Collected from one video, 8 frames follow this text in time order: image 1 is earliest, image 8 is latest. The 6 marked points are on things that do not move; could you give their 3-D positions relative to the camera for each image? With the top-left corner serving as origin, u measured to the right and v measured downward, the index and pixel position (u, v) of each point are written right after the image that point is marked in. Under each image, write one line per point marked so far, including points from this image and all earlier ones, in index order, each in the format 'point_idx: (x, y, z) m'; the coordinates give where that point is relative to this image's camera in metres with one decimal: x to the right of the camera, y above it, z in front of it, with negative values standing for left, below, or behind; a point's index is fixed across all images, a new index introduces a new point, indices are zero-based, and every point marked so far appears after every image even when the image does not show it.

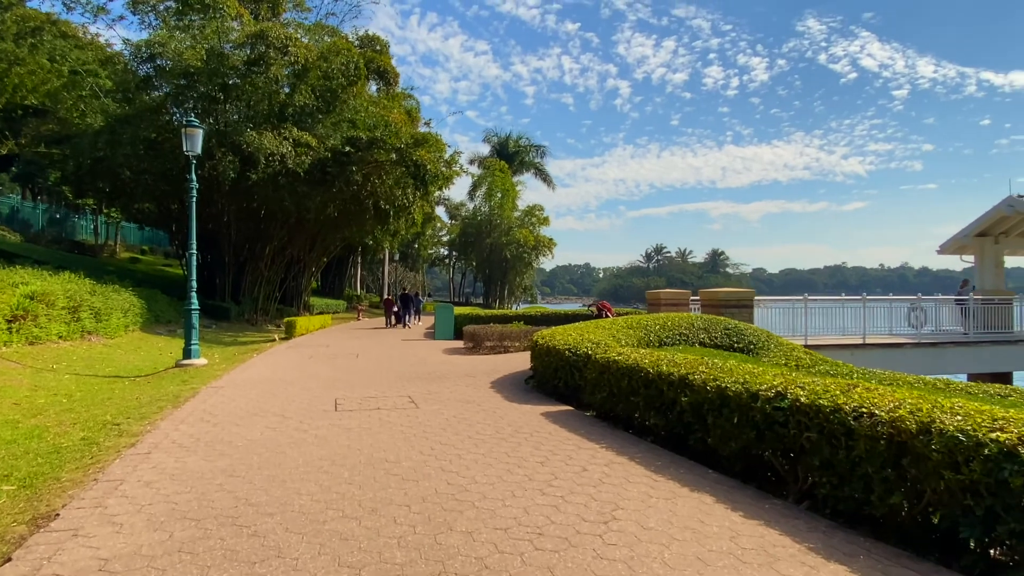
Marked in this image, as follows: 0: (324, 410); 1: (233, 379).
0: (-2.3, -1.5, +7.9) m
1: (-4.7, -1.5, +10.6) m
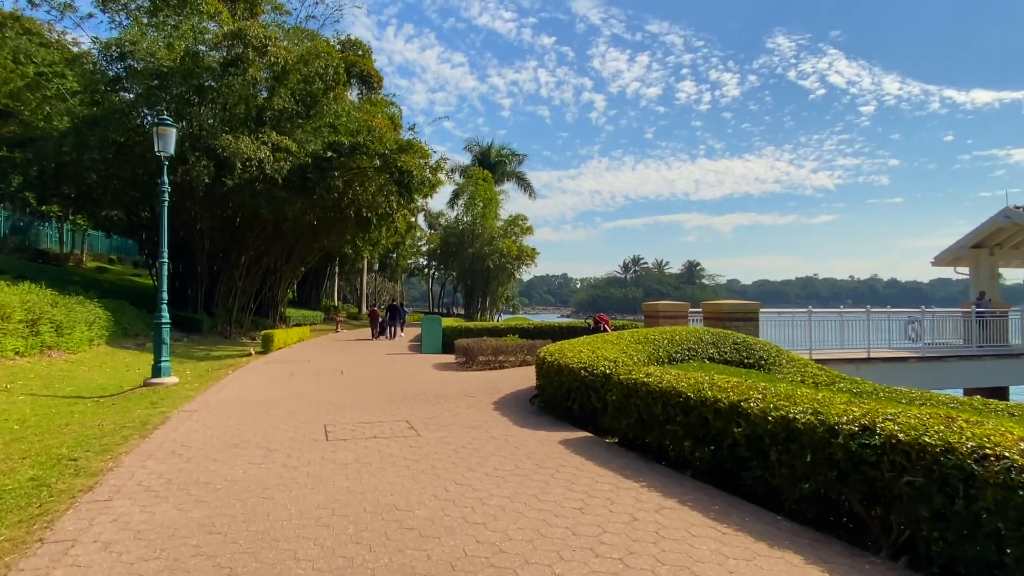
0: (-2.2, -1.7, +7.0) m
1: (-4.6, -1.7, +9.6) m
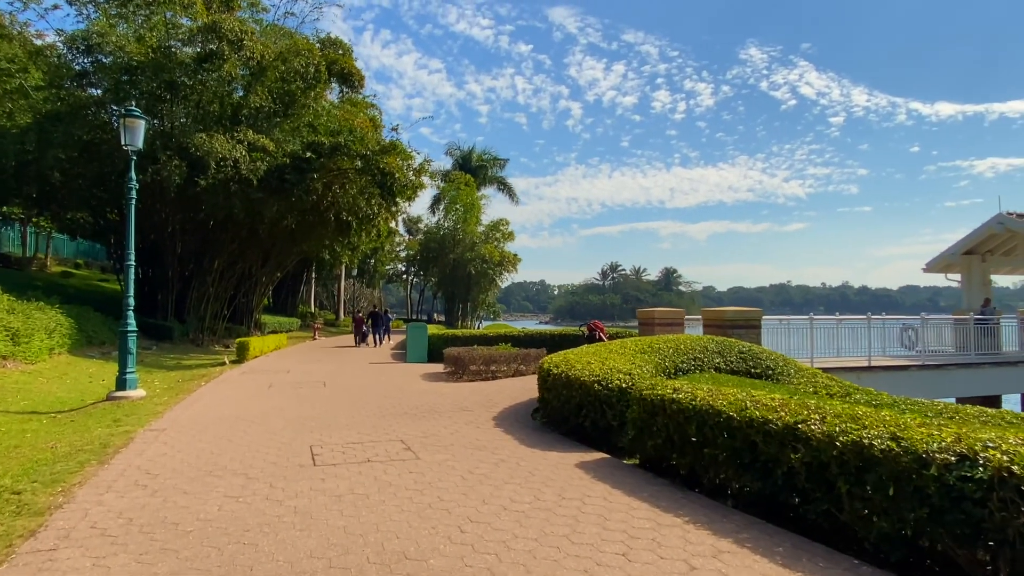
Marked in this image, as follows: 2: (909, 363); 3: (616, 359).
0: (-2.1, -1.7, +6.2) m
1: (-4.6, -1.8, +8.7) m
2: (+10.1, -1.9, +16.1) m
3: (+1.4, -1.0, +8.9) m
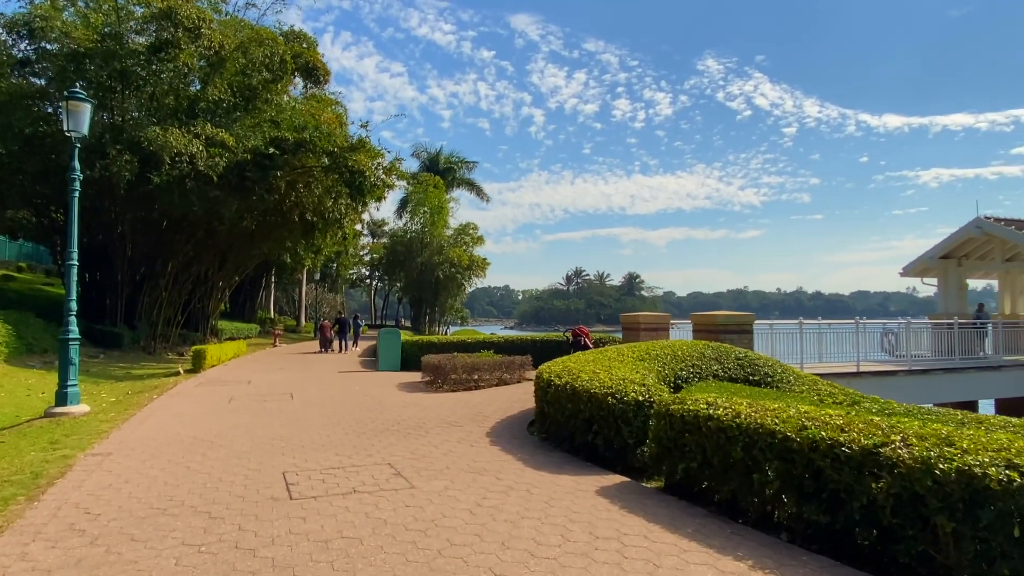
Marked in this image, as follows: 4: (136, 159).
0: (-2.0, -1.7, +5.3) m
1: (-4.6, -1.8, +7.6) m
2: (+9.6, -2.0, +15.8) m
3: (+1.4, -1.0, +8.2) m
4: (-11.3, +3.9, +19.1) m
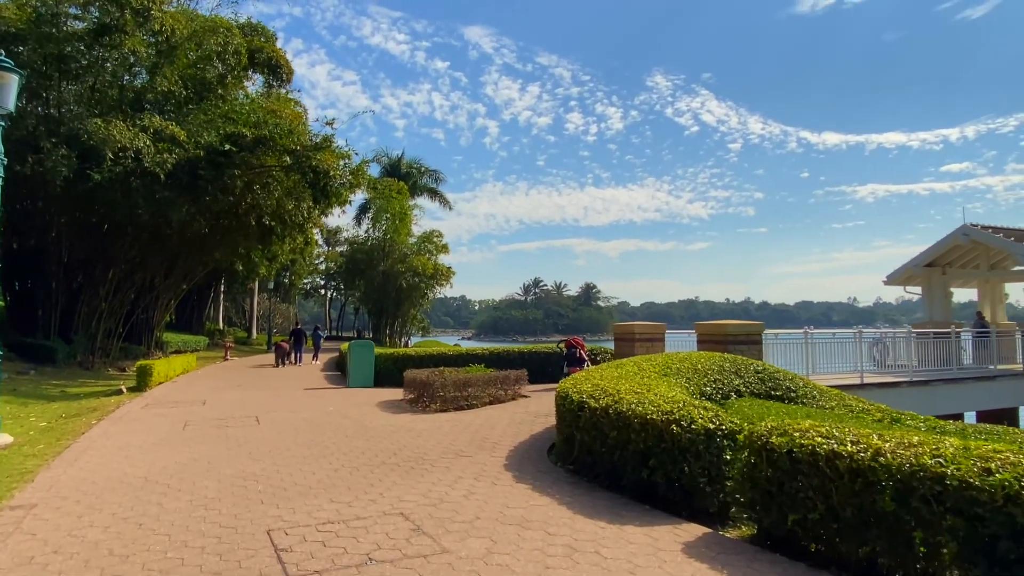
0: (-1.5, -1.7, +3.9) m
1: (-4.3, -1.9, +6.1) m
2: (+9.2, -2.2, +15.2) m
3: (+1.6, -1.1, +7.1) m
4: (-11.8, +3.6, +17.1) m
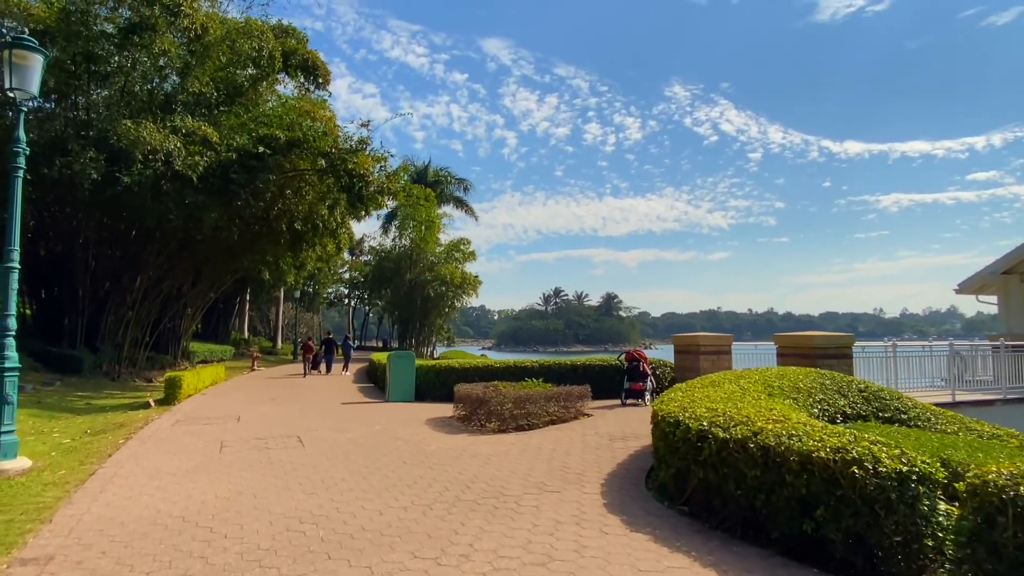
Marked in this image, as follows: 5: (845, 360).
0: (-0.7, -1.7, +2.8) m
1: (-3.4, -1.9, +5.1) m
2: (+10.4, -2.4, +13.8) m
3: (+2.5, -1.1, +5.9) m
4: (-10.5, +3.4, +16.4) m
5: (+5.9, -1.3, +11.4) m
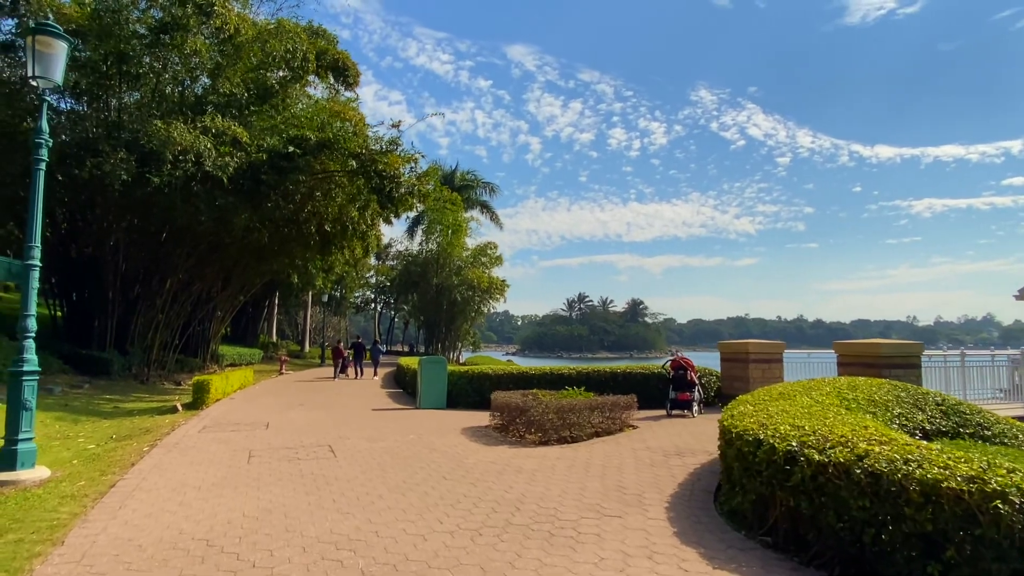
0: (-0.3, -1.7, +2.2) m
1: (-3.0, -1.9, +4.6) m
2: (+11.2, -2.5, +12.8) m
3: (+3.0, -1.2, +5.2) m
4: (-9.6, +3.4, +16.2) m
5: (+6.6, -1.4, +10.6) m
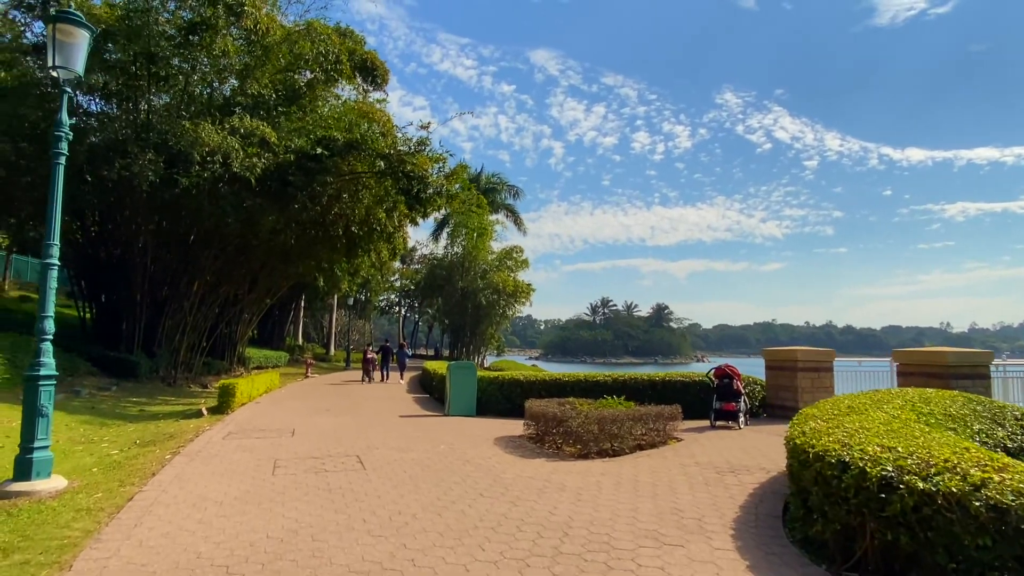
0: (-0.1, -1.7, +1.7) m
1: (-2.6, -1.9, +4.1) m
2: (+11.8, -2.6, +11.8) m
3: (+3.4, -1.2, +4.5) m
4: (-8.9, +3.4, +16.0) m
5: (+7.2, -1.4, +9.8) m
